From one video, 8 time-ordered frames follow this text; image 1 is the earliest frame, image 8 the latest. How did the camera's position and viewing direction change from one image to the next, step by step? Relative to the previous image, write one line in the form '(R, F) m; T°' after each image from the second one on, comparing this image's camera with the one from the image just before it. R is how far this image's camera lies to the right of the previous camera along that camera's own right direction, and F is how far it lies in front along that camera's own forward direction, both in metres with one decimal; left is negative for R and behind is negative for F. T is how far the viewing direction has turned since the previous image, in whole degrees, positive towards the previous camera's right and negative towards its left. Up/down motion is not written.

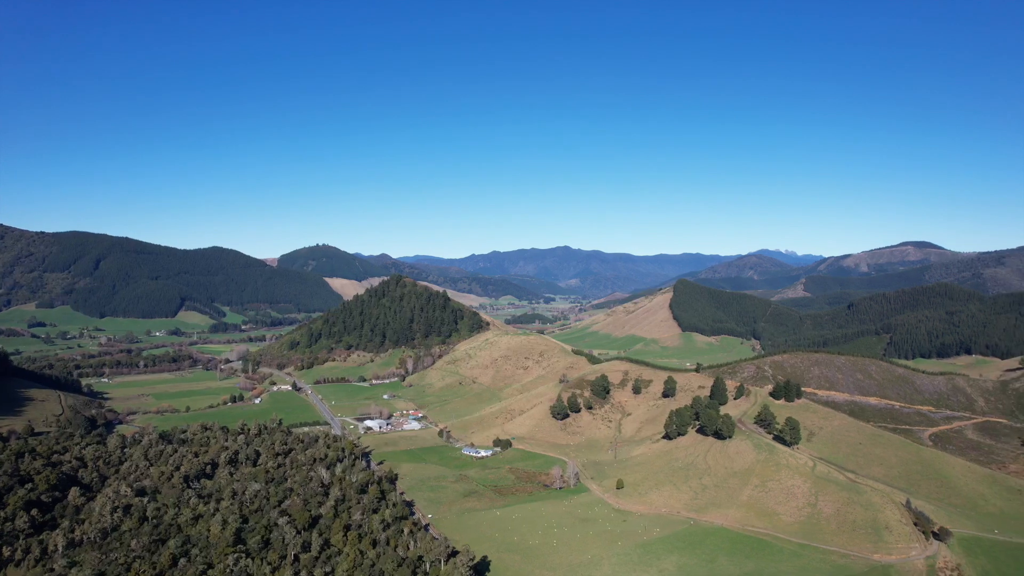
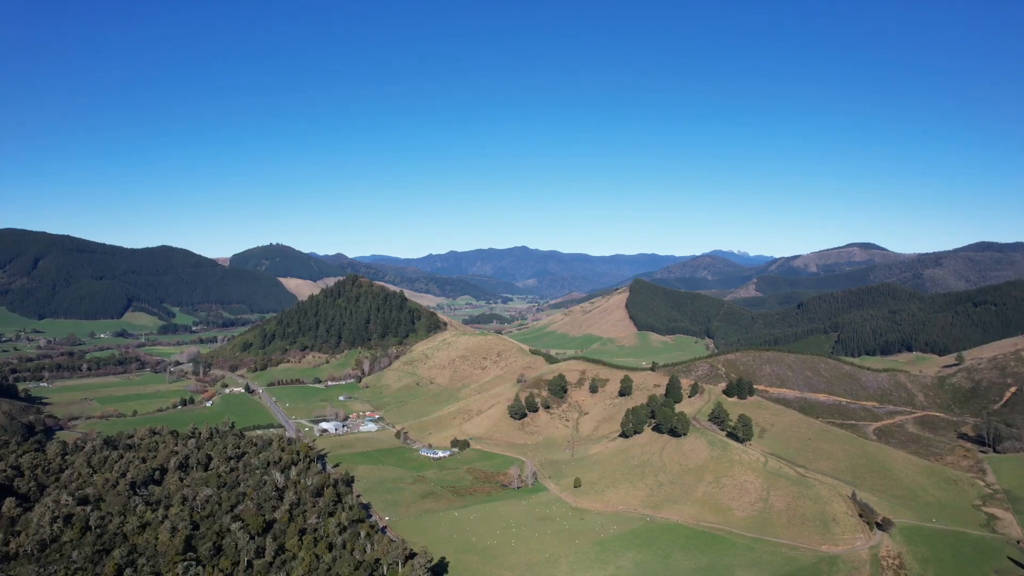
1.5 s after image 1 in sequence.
(+2.0, +0.3) m; +3°
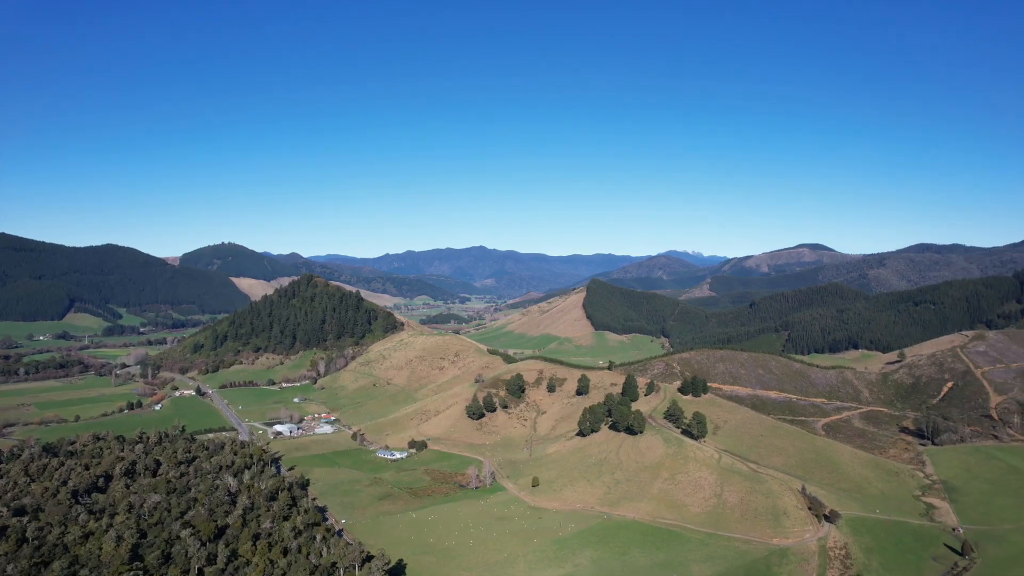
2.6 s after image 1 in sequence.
(+1.9, +0.2) m; +3°
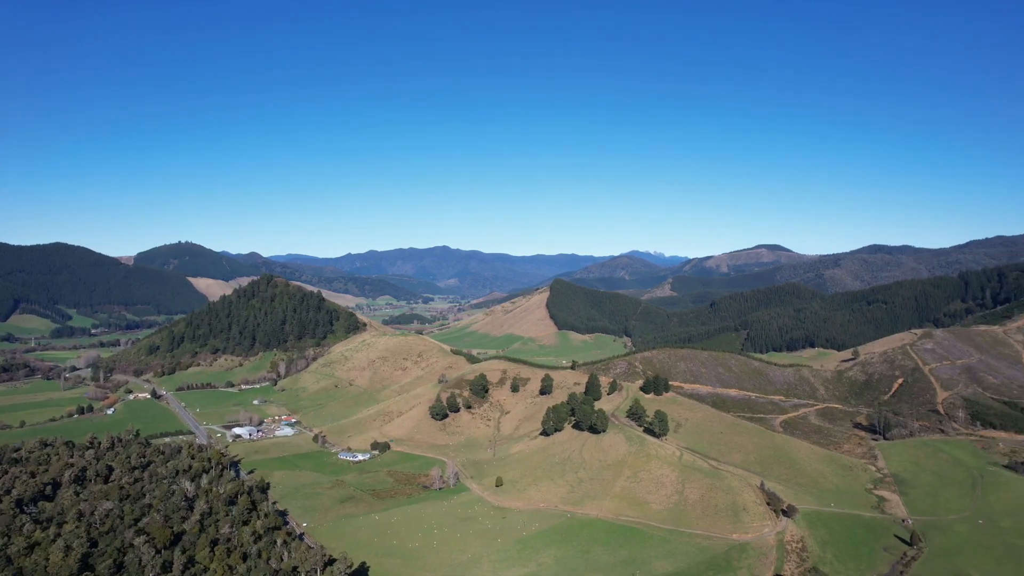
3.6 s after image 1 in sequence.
(+1.7, +0.1) m; +3°
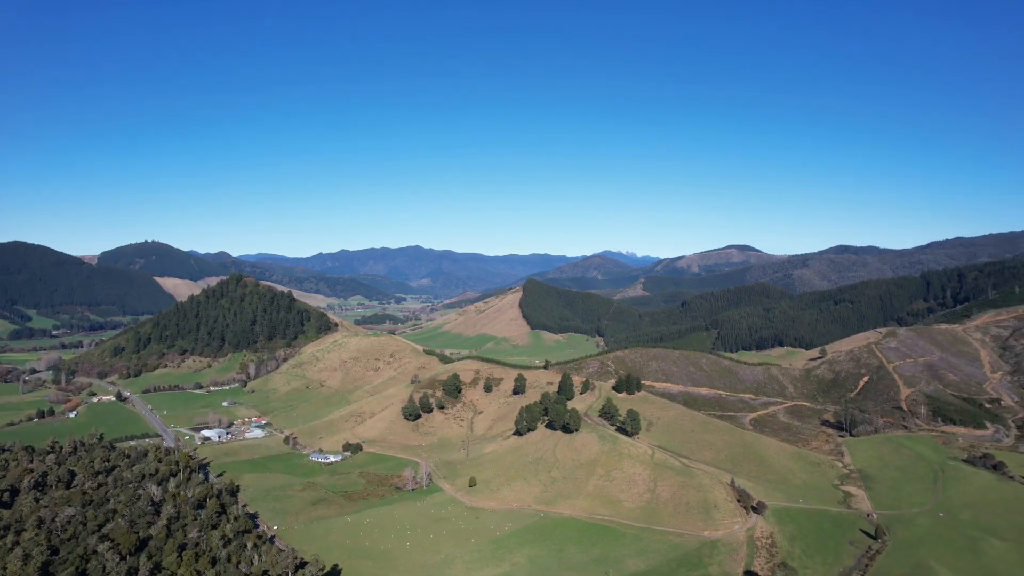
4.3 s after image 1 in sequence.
(+1.3, 0.0) m; +2°
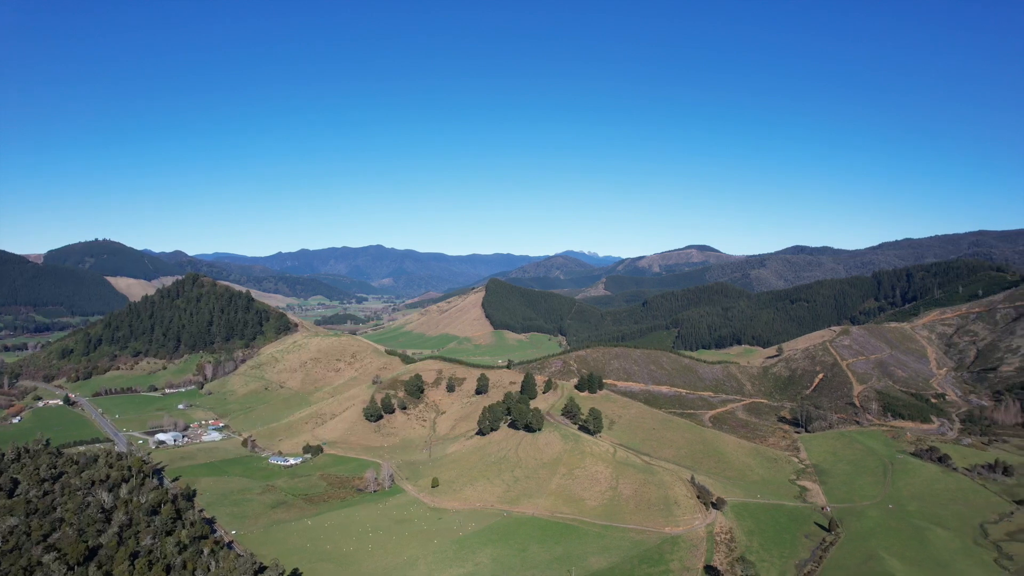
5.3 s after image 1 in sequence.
(+1.7, -0.1) m; +3°
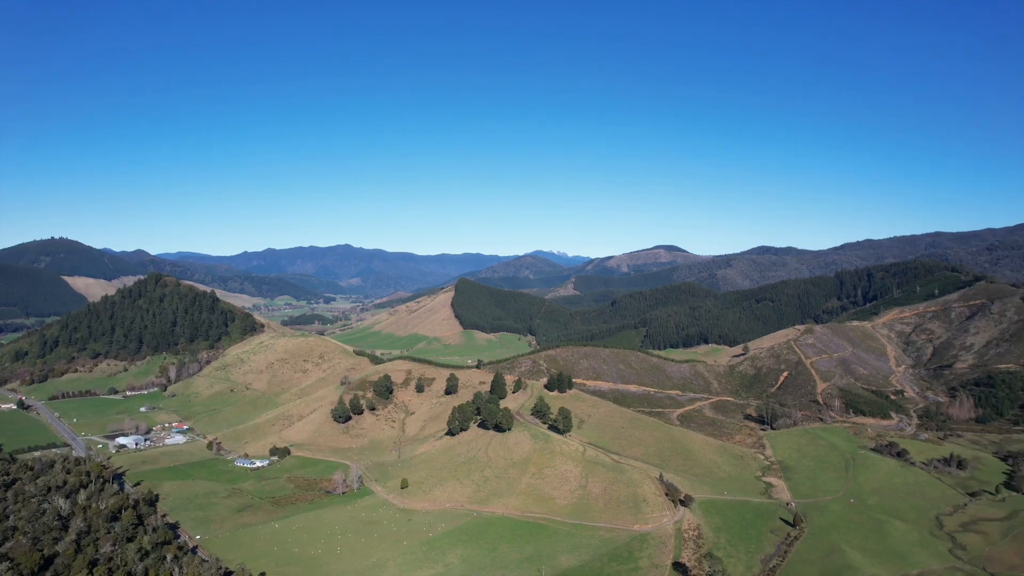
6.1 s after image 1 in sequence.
(+1.5, -0.2) m; +2°
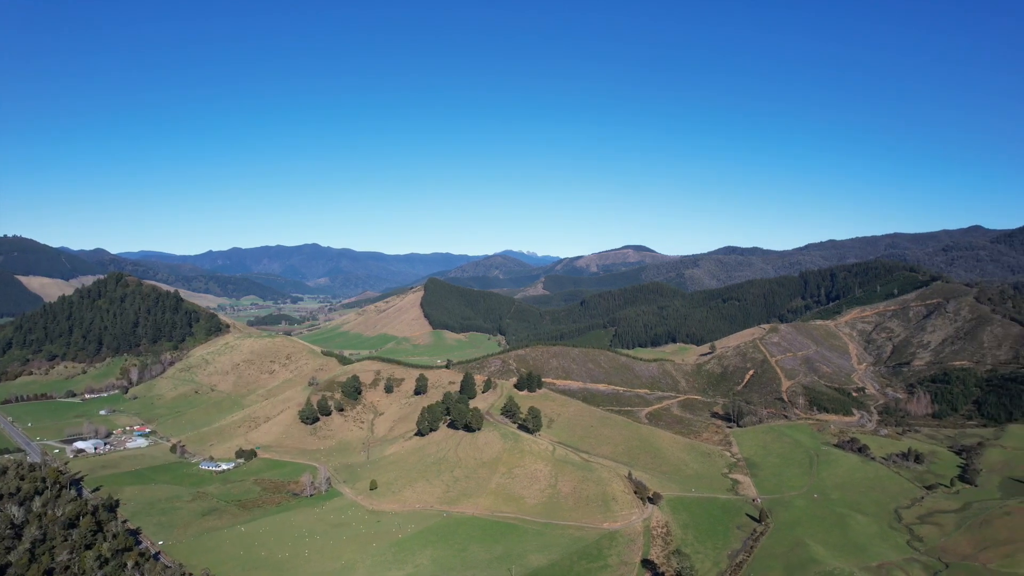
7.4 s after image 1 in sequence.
(+1.5, -0.2) m; +2°
